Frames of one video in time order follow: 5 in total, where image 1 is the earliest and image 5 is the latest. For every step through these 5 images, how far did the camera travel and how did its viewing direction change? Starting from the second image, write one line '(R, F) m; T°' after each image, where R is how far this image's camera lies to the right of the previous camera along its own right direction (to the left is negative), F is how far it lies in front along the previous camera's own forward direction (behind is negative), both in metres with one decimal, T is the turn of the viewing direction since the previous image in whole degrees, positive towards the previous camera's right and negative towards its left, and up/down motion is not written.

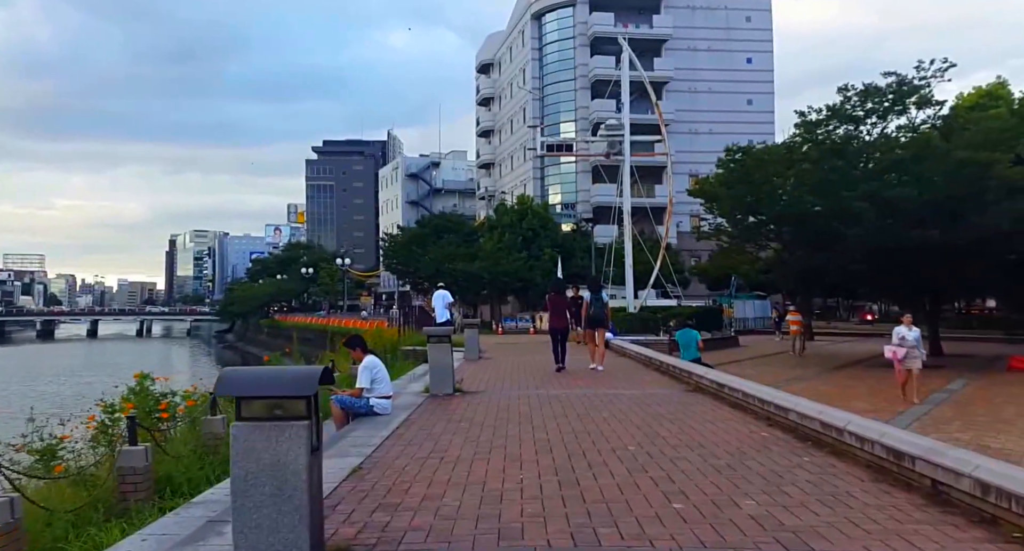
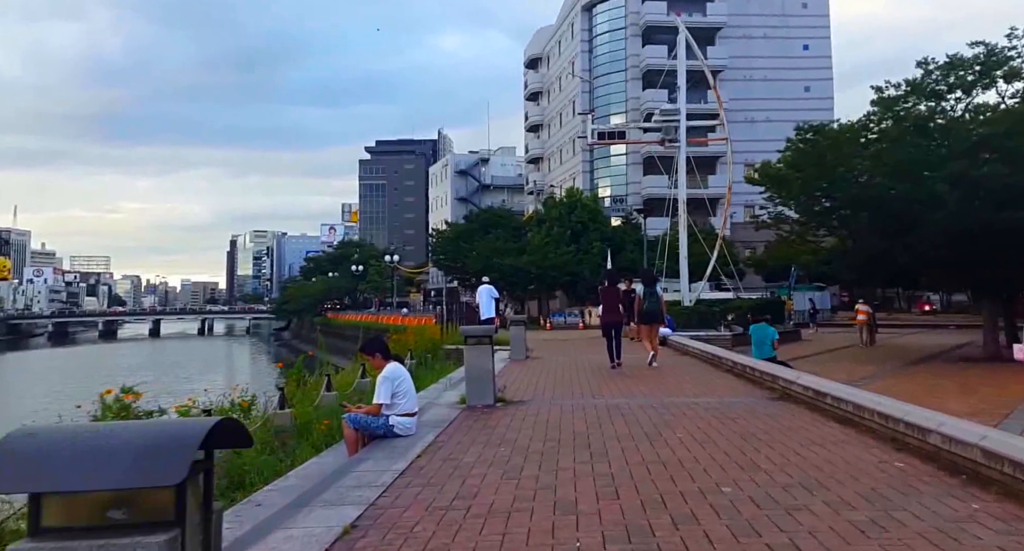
(0.0, +1.6) m; -4°
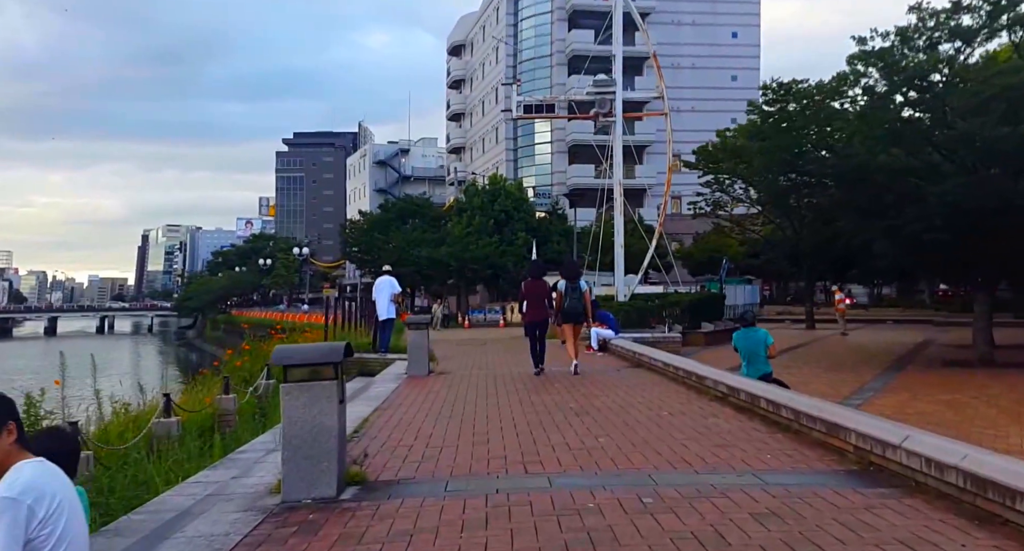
(+0.4, +4.1) m; +6°
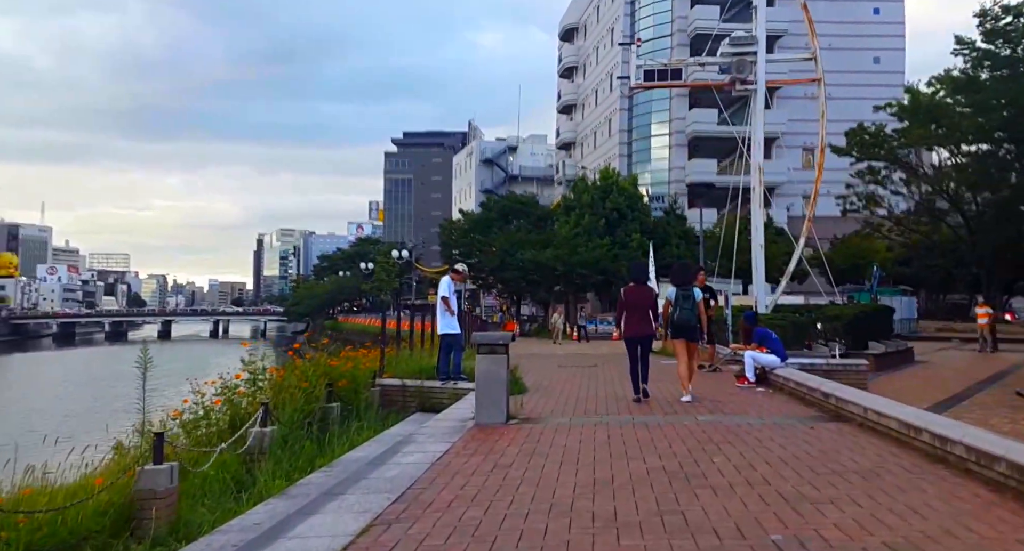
(-0.1, +4.2) m; -8°
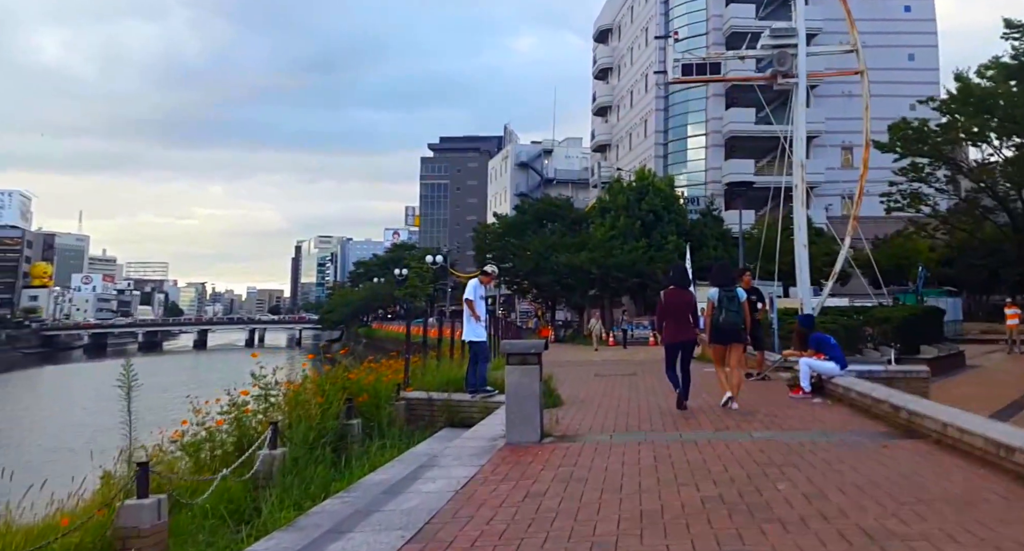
(0.0, +0.7) m; -2°
